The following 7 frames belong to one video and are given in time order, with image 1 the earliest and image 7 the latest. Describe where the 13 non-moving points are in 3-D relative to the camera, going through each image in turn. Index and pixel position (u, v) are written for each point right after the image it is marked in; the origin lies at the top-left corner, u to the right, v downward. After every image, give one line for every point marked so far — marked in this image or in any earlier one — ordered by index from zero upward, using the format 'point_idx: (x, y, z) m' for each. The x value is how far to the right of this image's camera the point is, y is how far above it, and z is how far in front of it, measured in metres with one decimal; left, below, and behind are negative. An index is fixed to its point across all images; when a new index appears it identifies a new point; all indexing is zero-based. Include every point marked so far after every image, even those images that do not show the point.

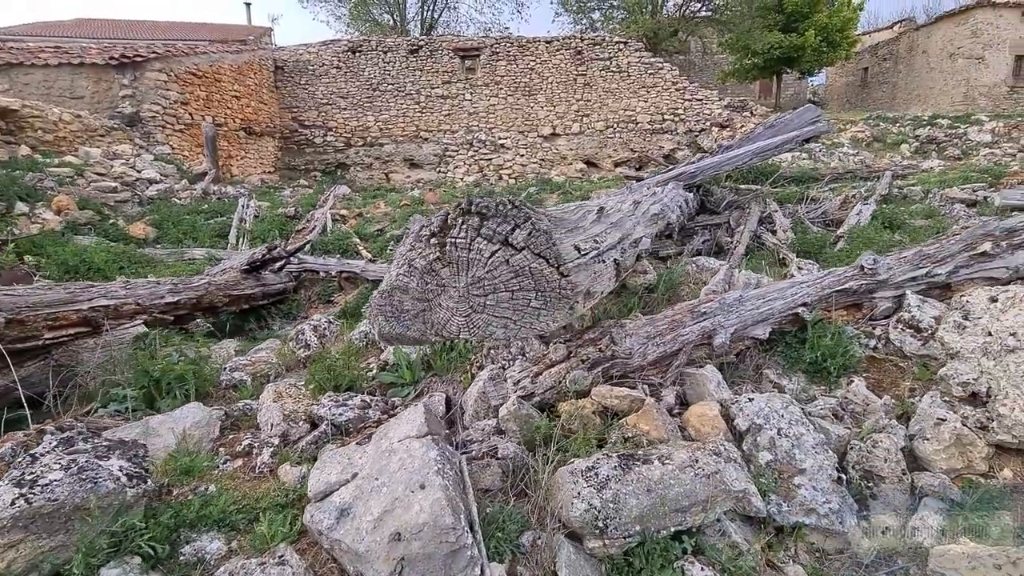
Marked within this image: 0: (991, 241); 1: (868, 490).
0: (+3.1, +0.3, +3.2) m
1: (+1.6, -0.9, +2.2) m
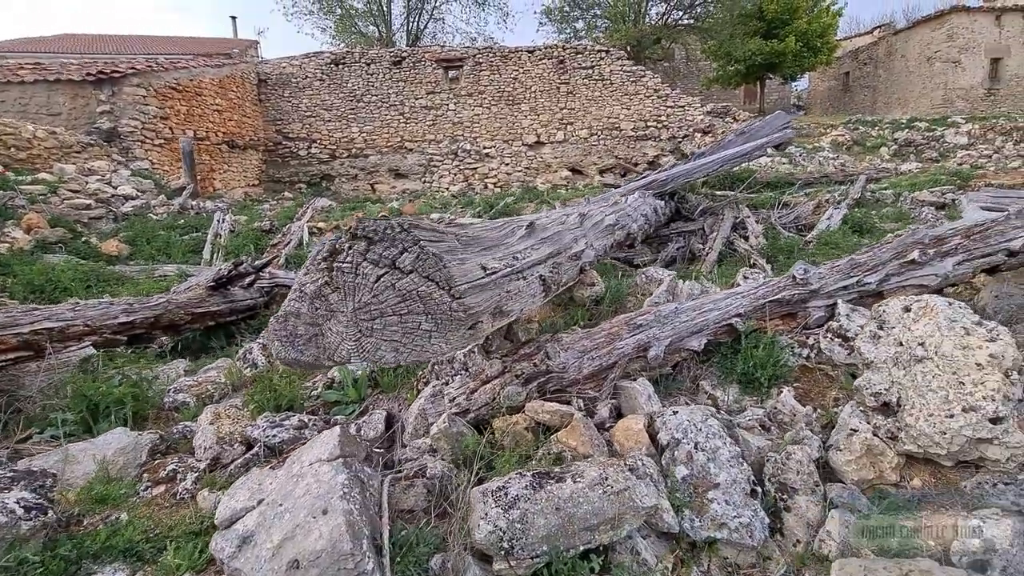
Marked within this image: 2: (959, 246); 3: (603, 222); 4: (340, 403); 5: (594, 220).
0: (+2.6, +0.3, +3.2) m
1: (+1.2, -1.0, +2.2) m
2: (+2.9, +0.3, +3.2) m
3: (+1.0, +0.6, +4.7) m
4: (-1.2, -0.8, +3.5) m
5: (+0.8, +0.6, +4.4) m
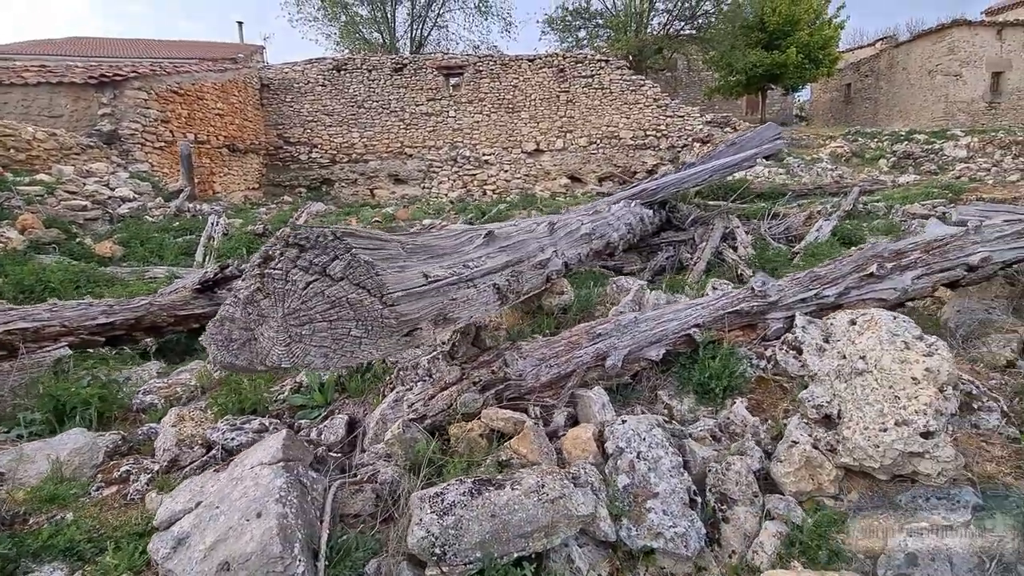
0: (+2.4, +0.2, +3.2) m
1: (+0.9, -1.0, +2.2) m
2: (+2.6, +0.2, +3.2) m
3: (+0.8, +0.6, +4.7) m
4: (-1.5, -0.9, +3.5) m
5: (+0.6, +0.5, +4.5) m
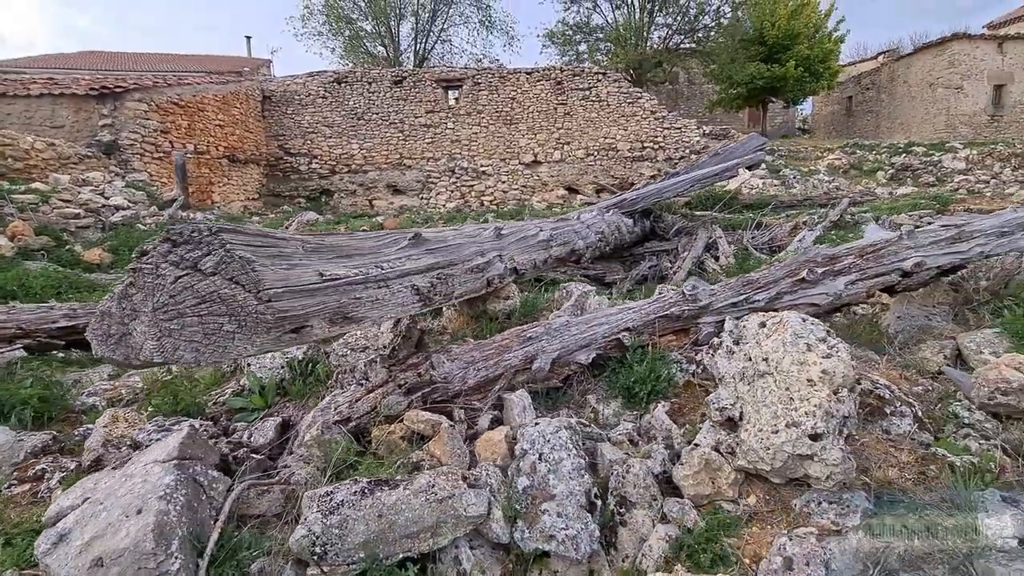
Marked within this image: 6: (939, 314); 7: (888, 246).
0: (+1.9, +0.1, +3.2) m
1: (+0.5, -1.0, +2.2) m
2: (+2.2, +0.1, +3.2) m
3: (+0.3, +0.5, +4.7) m
4: (-1.9, -0.9, +3.5) m
5: (+0.2, +0.5, +4.5) m
6: (+2.9, -0.2, +3.4) m
7: (+2.4, +0.3, +3.2) m
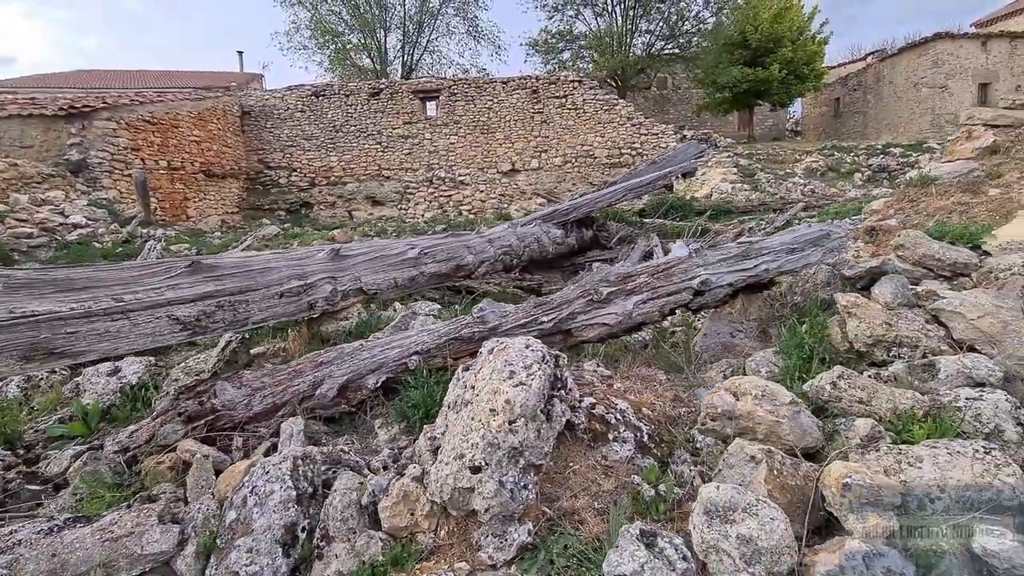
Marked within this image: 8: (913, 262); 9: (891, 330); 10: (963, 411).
0: (+0.6, 0.0, +3.2) m
1: (-0.9, -1.2, +2.2) m
2: (+0.8, 0.0, +3.2) m
3: (-1.0, +0.3, +4.7) m
4: (-3.3, -1.1, +3.5) m
5: (-1.2, +0.3, +4.5) m
6: (+1.6, -0.3, +3.4) m
7: (+1.1, +0.2, +3.2) m
8: (+2.6, +0.2, +3.1) m
9: (+2.0, -0.2, +2.6) m
10: (+1.9, -0.5, +2.1) m
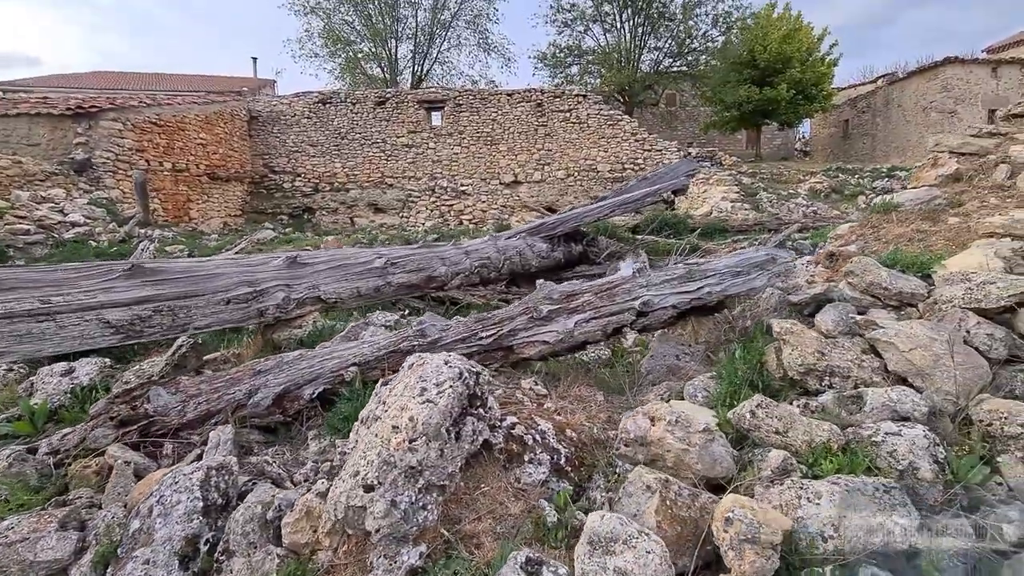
0: (+0.2, -0.1, +3.2) m
1: (-1.3, -1.2, +2.1) m
2: (+0.5, -0.1, +3.1) m
3: (-1.4, +0.2, +4.7) m
4: (-3.7, -1.1, +3.5) m
5: (-1.5, +0.2, +4.5) m
6: (+1.2, -0.4, +3.3) m
7: (+0.7, 0.0, +3.2) m
8: (+2.2, 0.0, +3.1) m
9: (+1.6, -0.4, +2.5) m
10: (+1.5, -0.7, +2.1) m
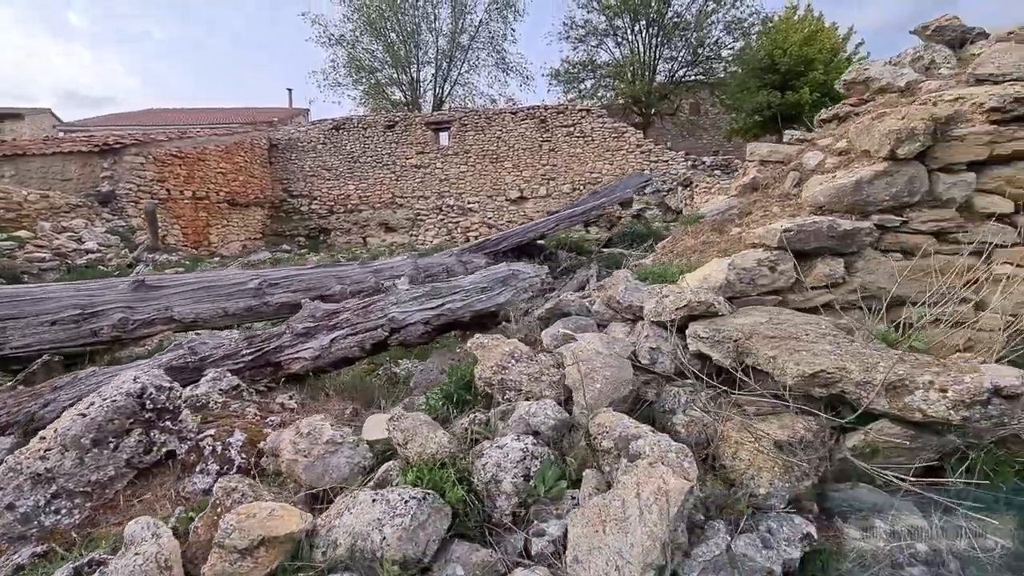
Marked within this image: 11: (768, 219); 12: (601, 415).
0: (-1.4, -0.2, +3.3) m
1: (-2.9, -1.3, +2.4) m
2: (-1.1, -0.2, +3.3) m
3: (-2.8, 0.0, +5.0) m
4: (-5.2, -1.3, +4.0) m
5: (-3.0, 0.0, +4.8) m
6: (-0.4, -0.5, +3.4) m
7: (-0.9, -0.1, +3.3) m
8: (+0.6, -0.1, +3.1) m
9: (0.0, -0.4, +2.6) m
10: (-0.1, -0.7, +2.1) m
11: (+1.7, +0.5, +3.3) m
12: (+0.4, -0.6, +2.2) m
